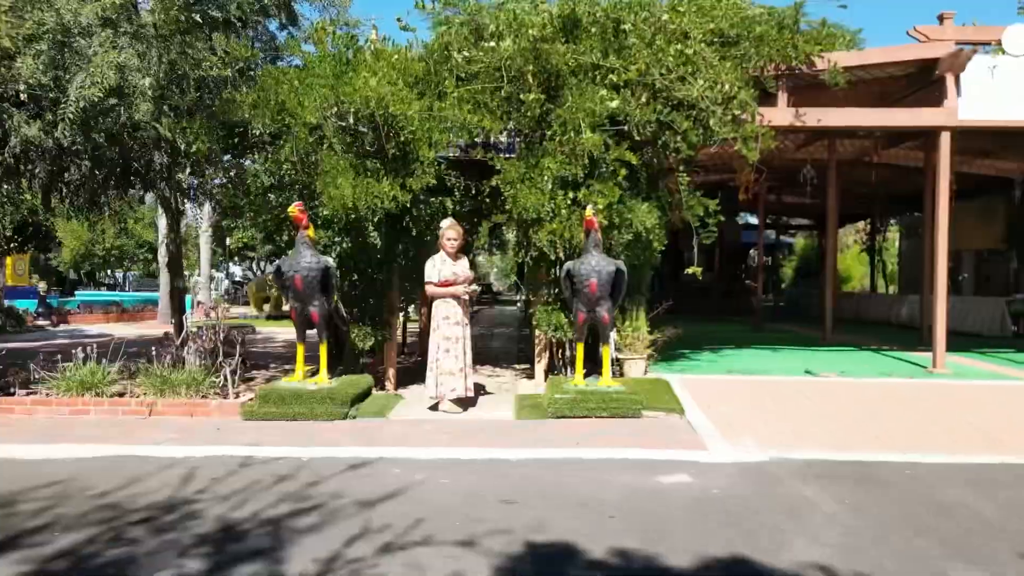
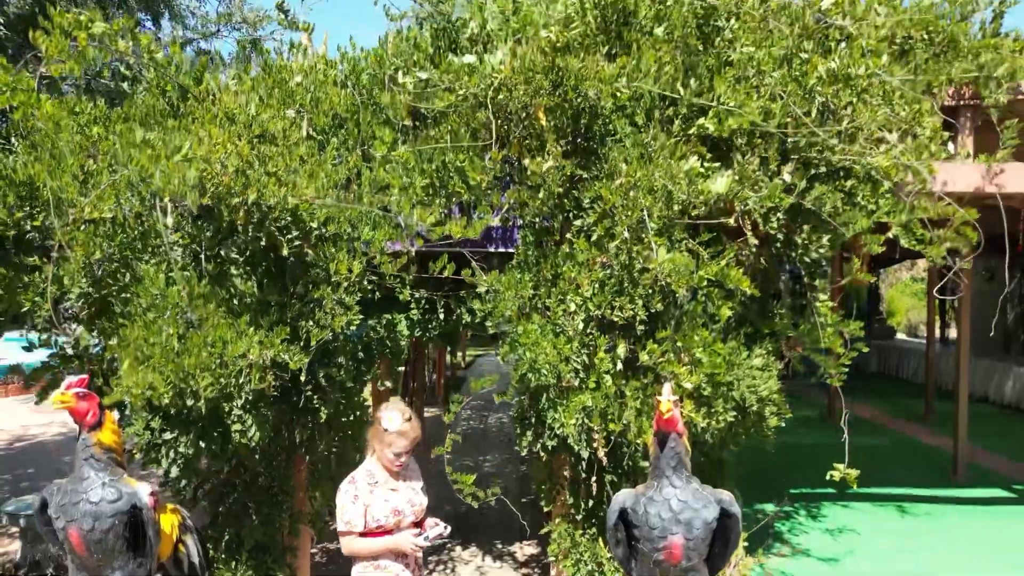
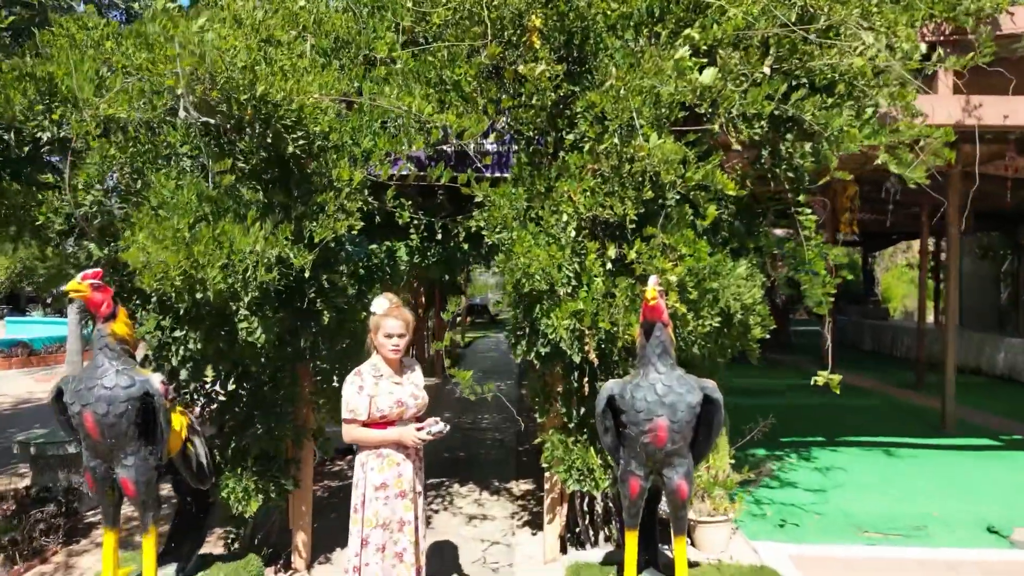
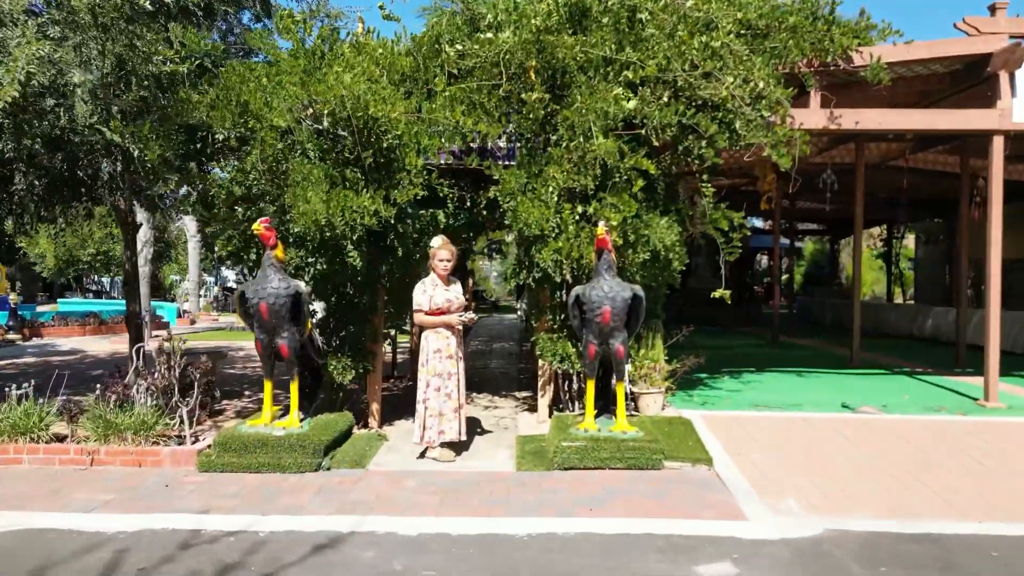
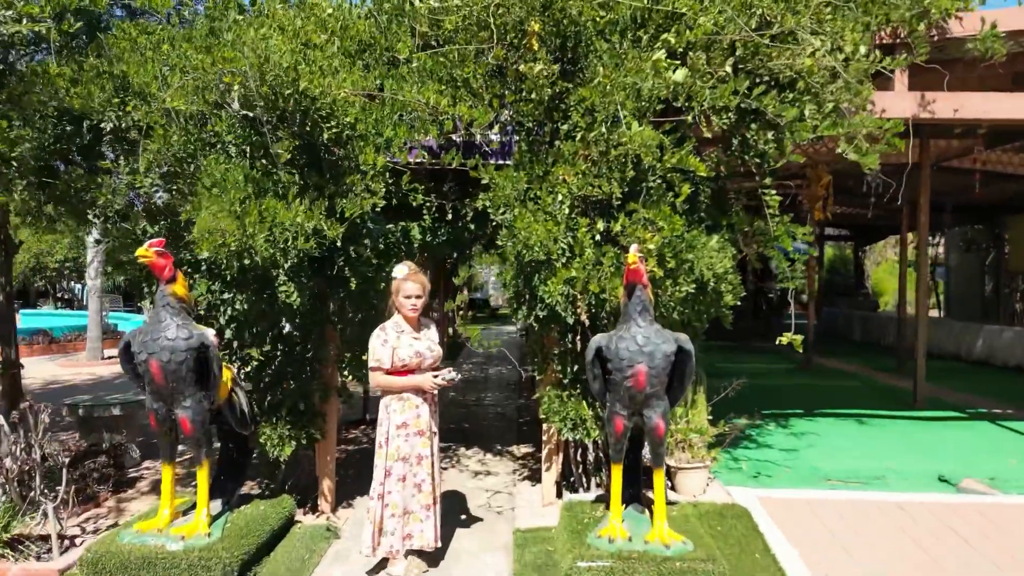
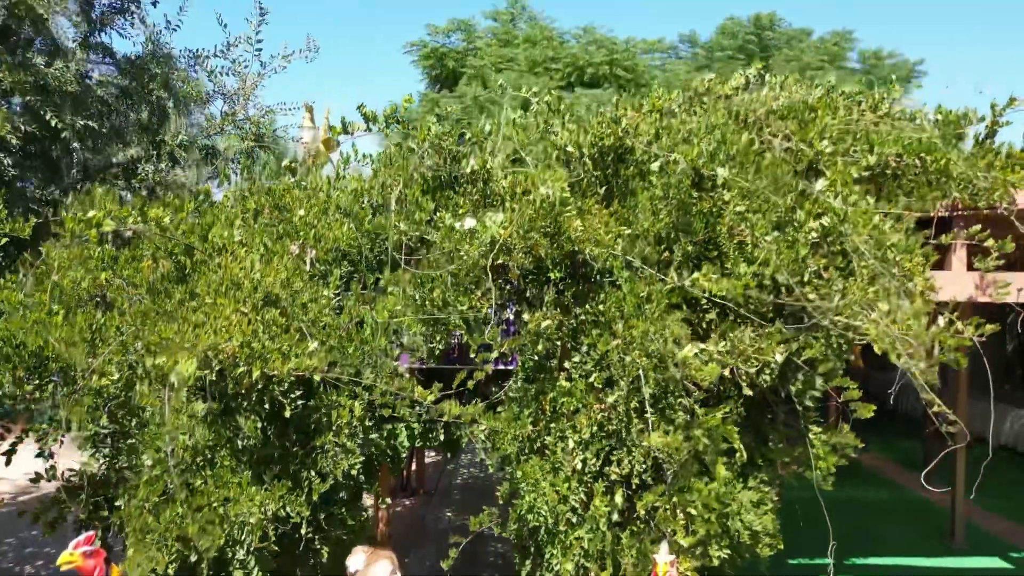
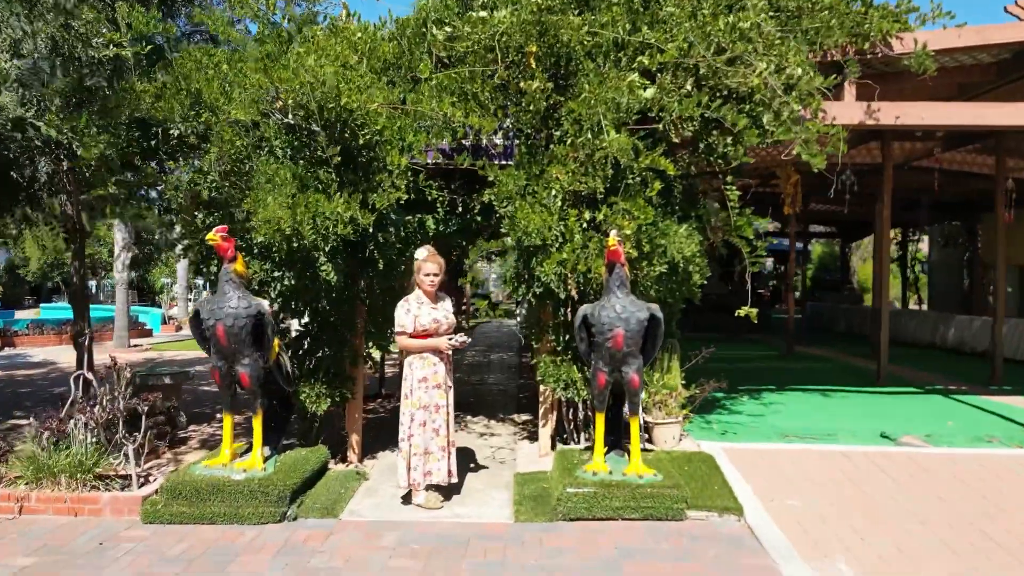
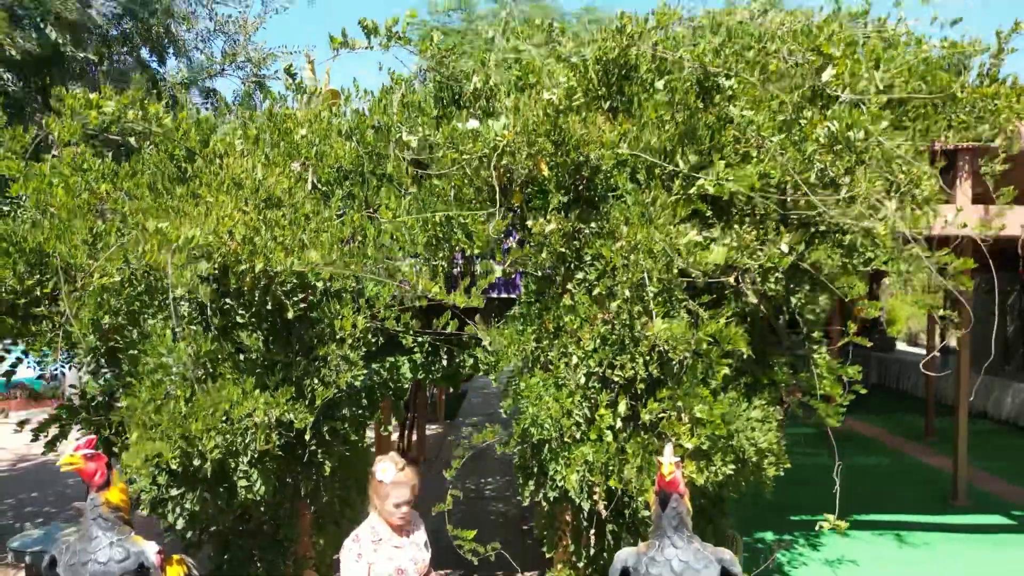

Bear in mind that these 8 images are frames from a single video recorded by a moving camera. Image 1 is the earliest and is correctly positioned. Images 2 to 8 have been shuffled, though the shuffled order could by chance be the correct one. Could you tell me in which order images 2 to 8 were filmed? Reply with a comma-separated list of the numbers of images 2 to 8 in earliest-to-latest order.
4, 7, 5, 3, 2, 8, 6
